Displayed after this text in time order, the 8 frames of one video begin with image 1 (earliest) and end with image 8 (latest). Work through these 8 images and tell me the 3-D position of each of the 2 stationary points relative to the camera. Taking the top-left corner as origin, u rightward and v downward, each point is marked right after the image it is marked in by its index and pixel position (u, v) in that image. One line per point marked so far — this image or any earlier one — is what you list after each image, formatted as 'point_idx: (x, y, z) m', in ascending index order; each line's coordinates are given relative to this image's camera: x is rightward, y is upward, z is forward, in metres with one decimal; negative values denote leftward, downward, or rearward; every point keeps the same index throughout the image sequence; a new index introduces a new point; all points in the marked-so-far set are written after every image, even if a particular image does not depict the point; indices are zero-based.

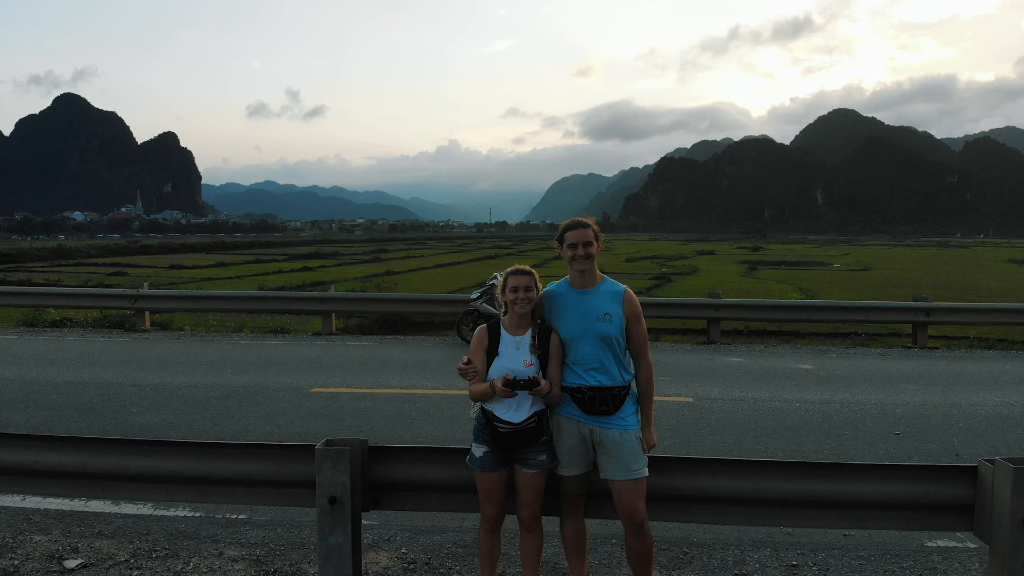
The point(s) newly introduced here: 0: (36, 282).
0: (-10.5, +0.1, +15.6) m
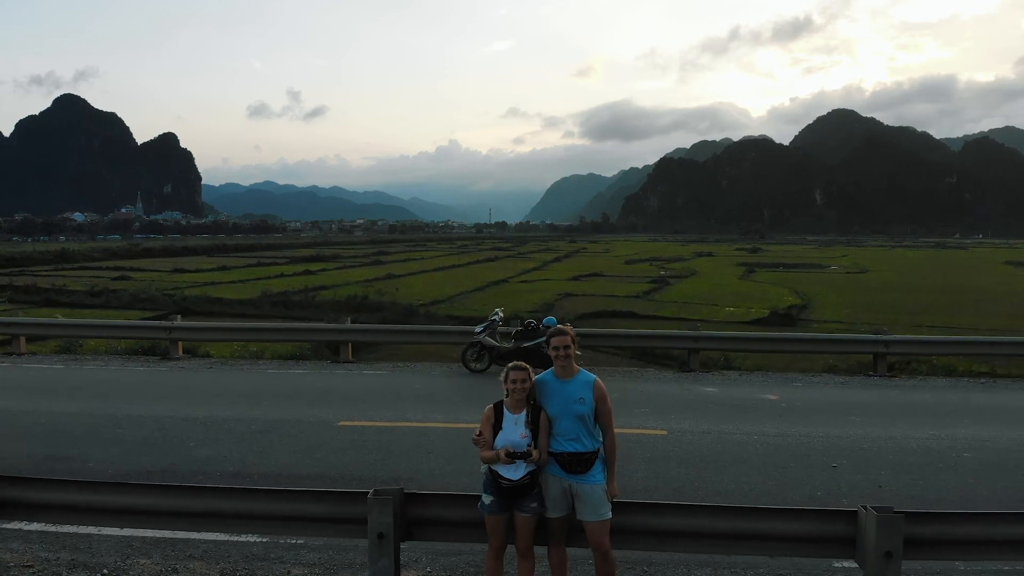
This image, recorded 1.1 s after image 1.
0: (-10.5, 0.0, +15.8) m
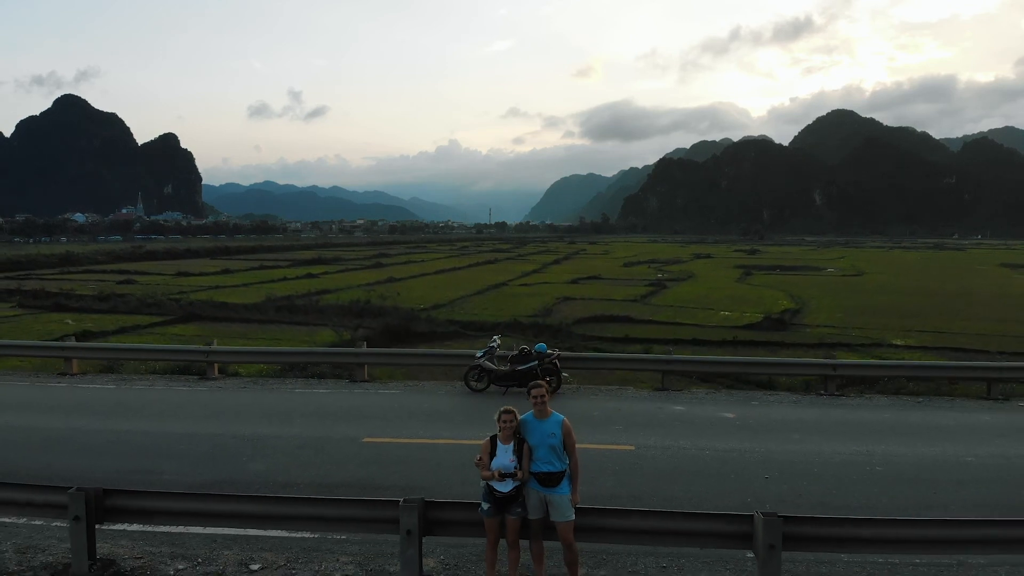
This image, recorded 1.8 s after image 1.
0: (-10.6, -0.1, +16.1) m
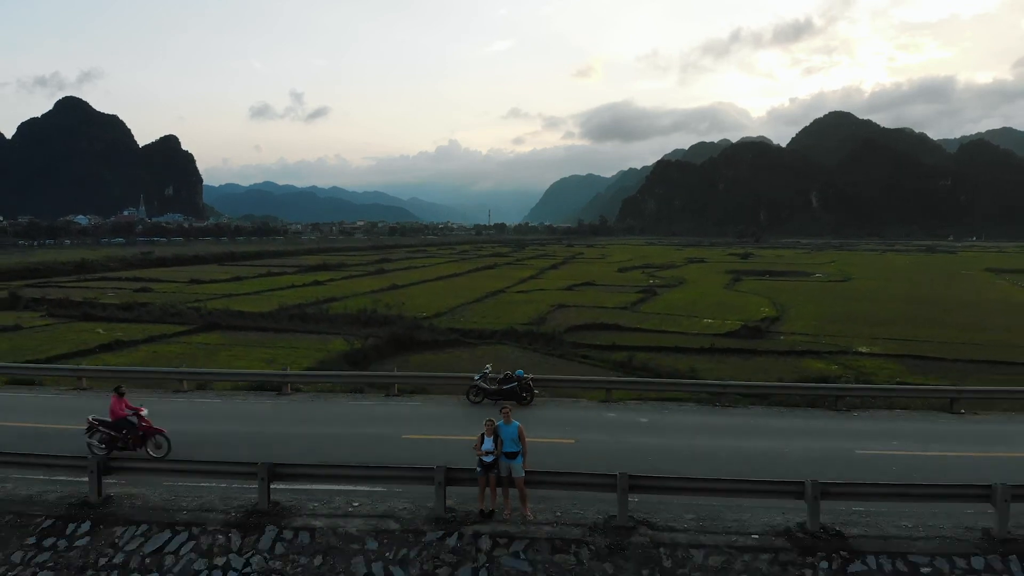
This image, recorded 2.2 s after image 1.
0: (-10.6, -0.3, +17.1) m
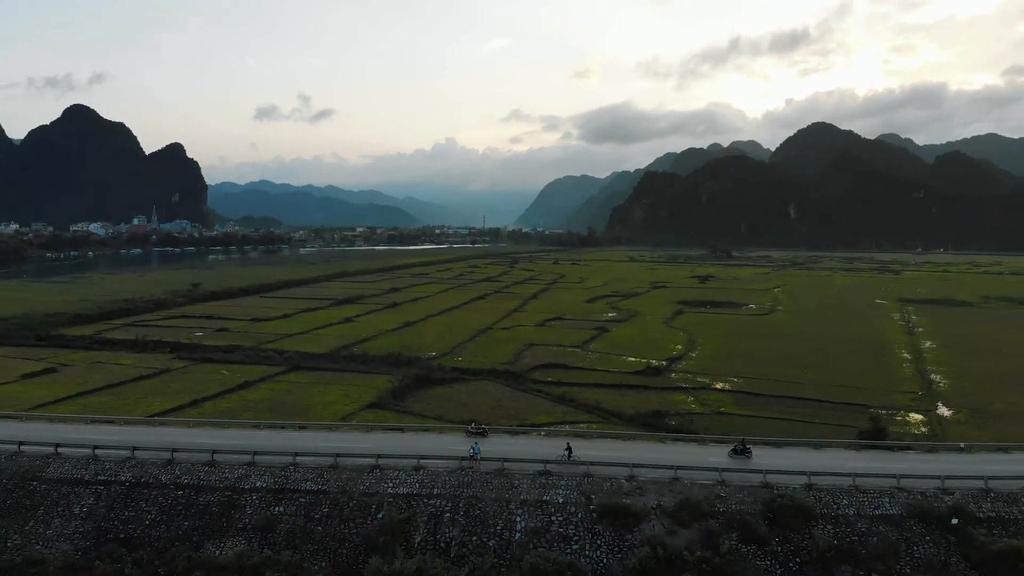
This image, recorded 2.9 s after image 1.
0: (-11.2, -1.8, +23.7) m
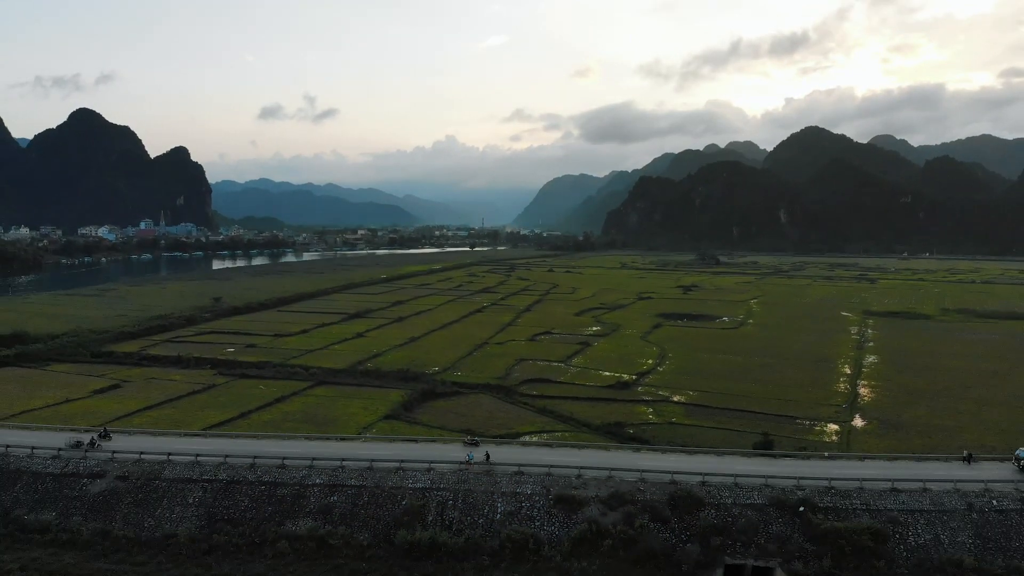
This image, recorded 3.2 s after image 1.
0: (-11.5, -2.7, +27.3) m
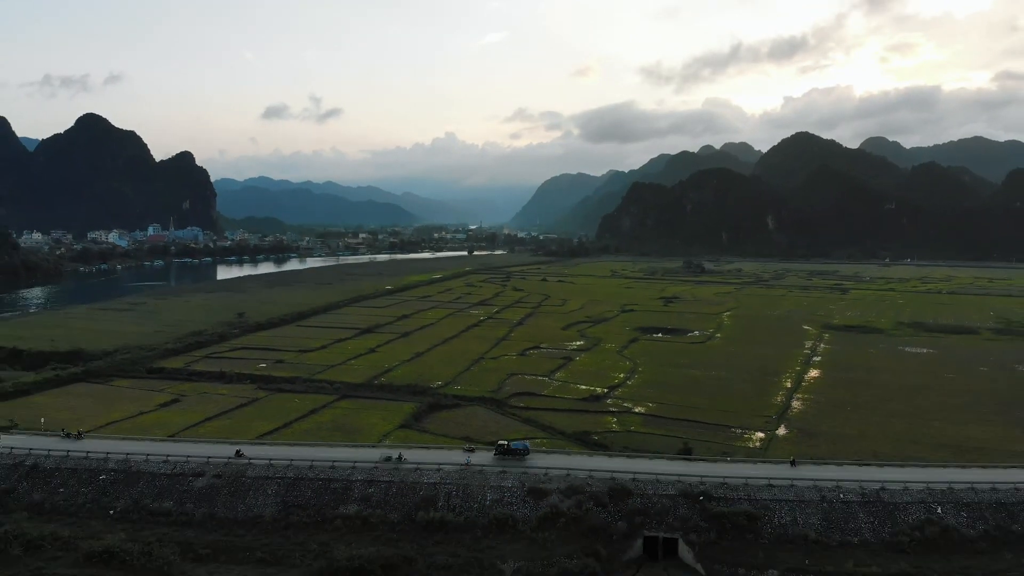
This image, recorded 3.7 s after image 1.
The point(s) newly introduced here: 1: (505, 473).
0: (-11.9, -3.9, +32.2) m
1: (-0.2, -4.6, +17.3) m
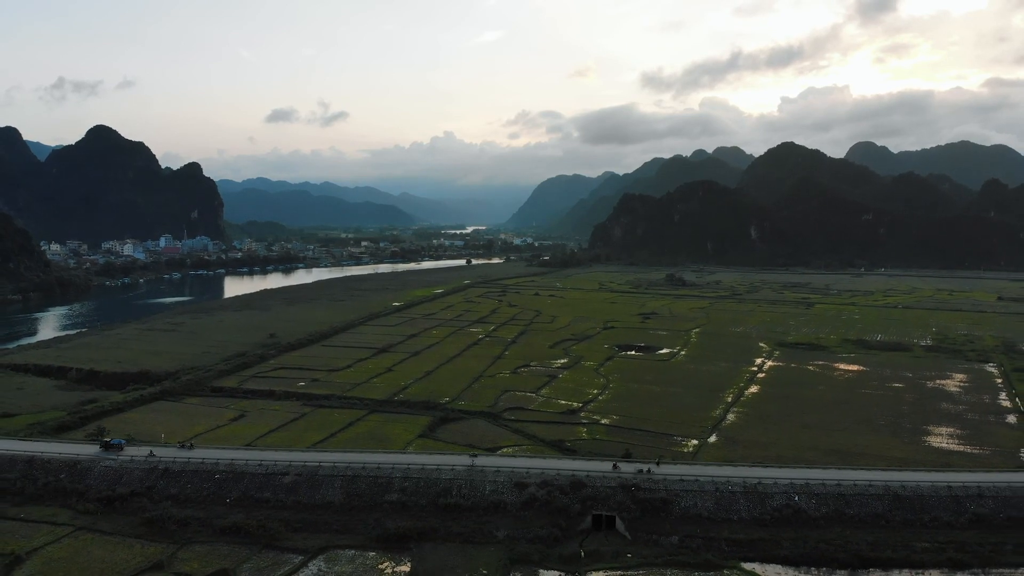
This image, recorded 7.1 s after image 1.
0: (-12.2, -5.8, +39.6) m
1: (-0.5, -6.6, +24.8) m
